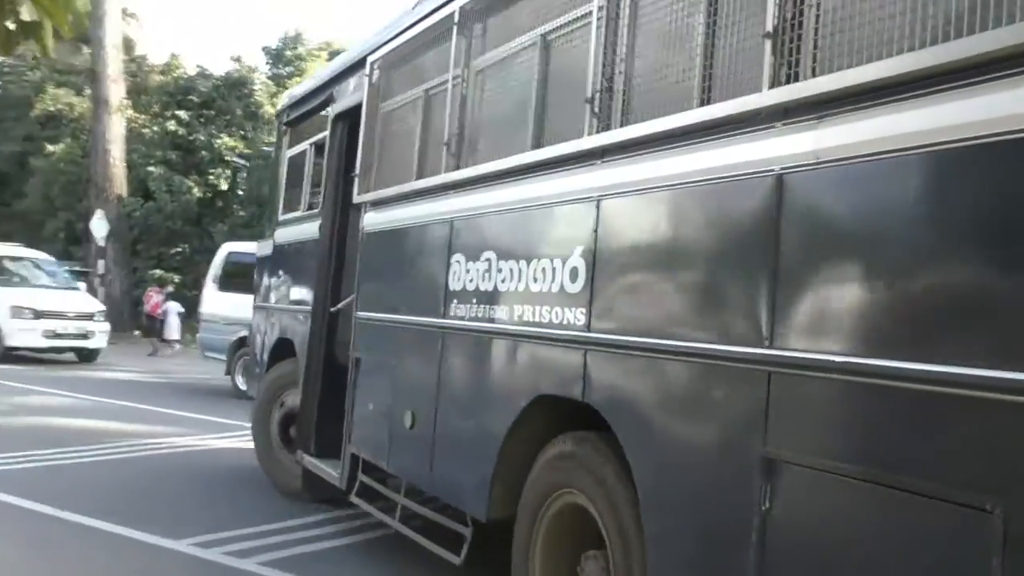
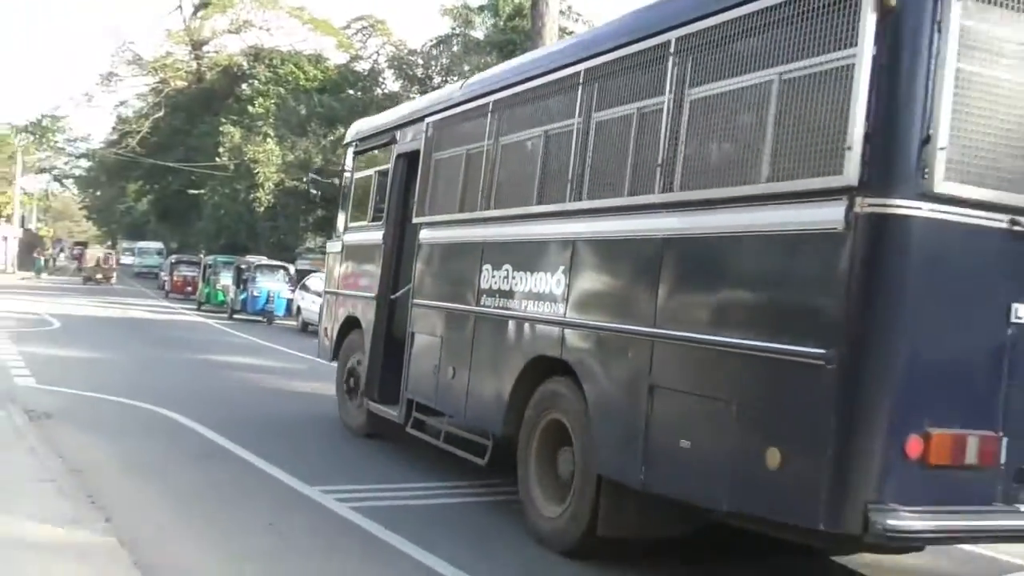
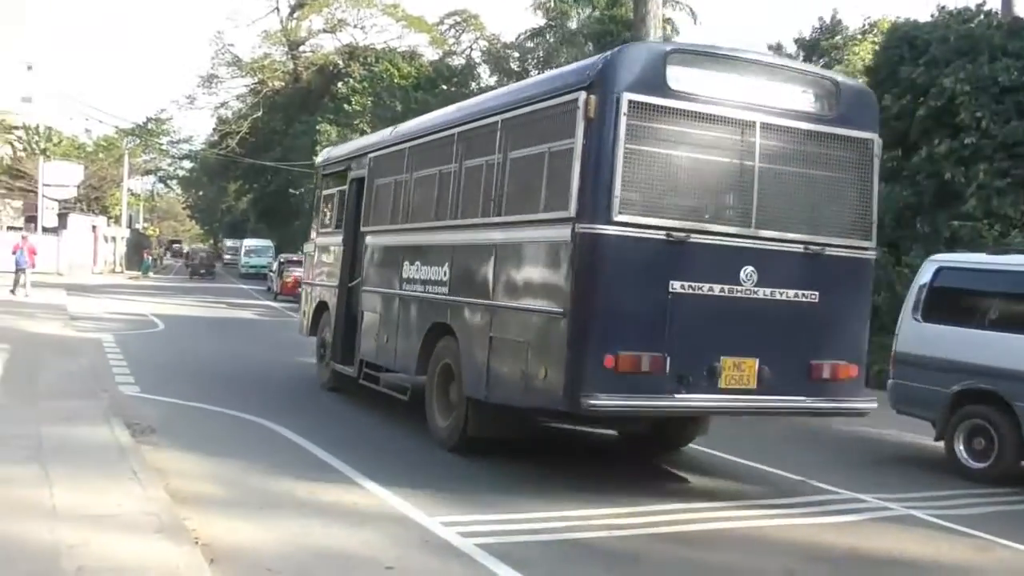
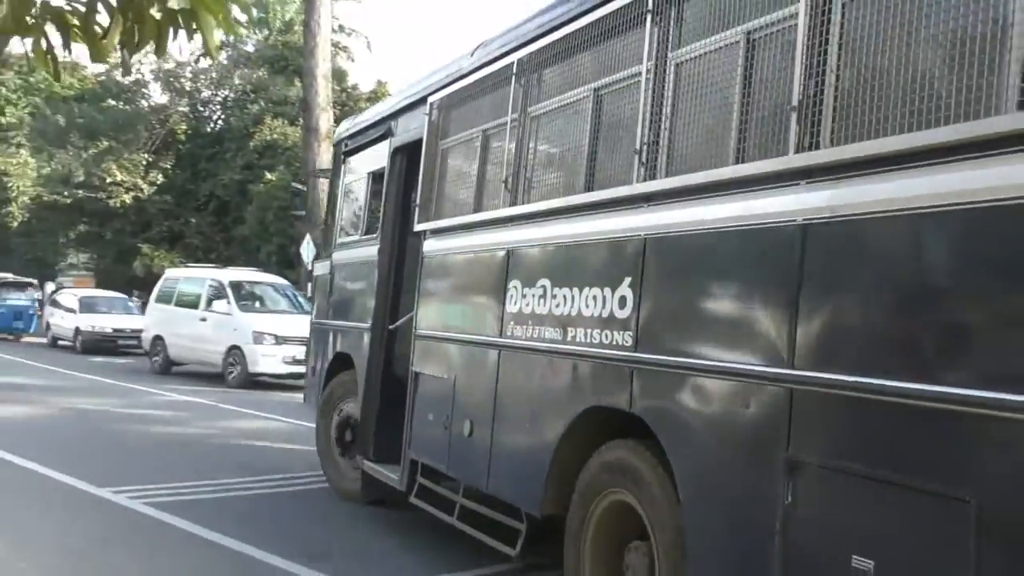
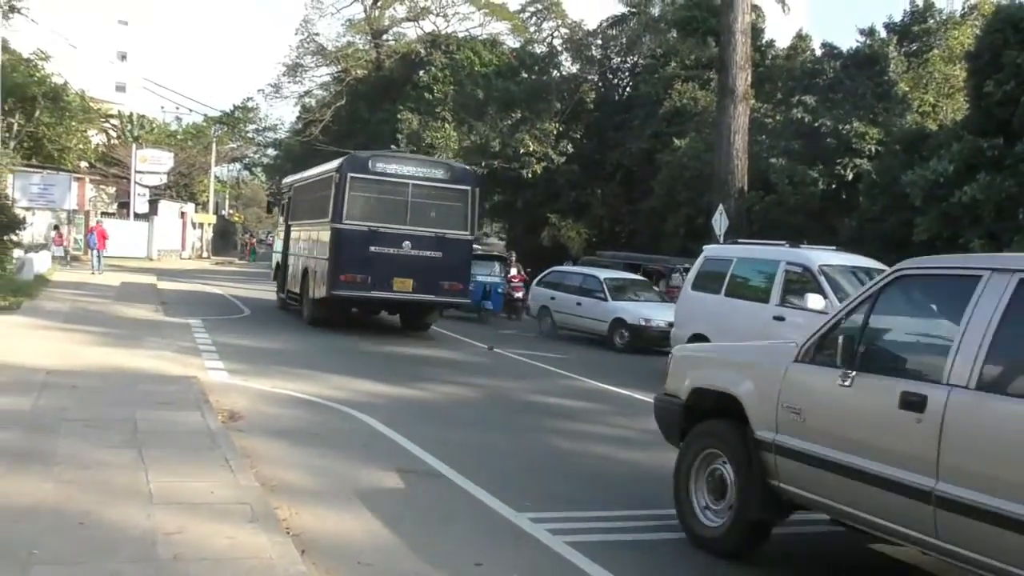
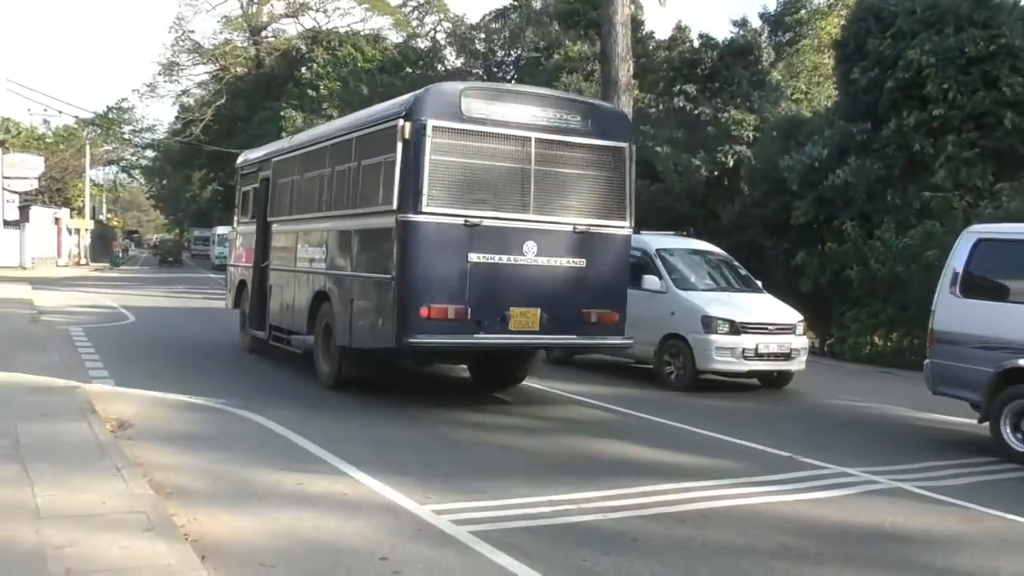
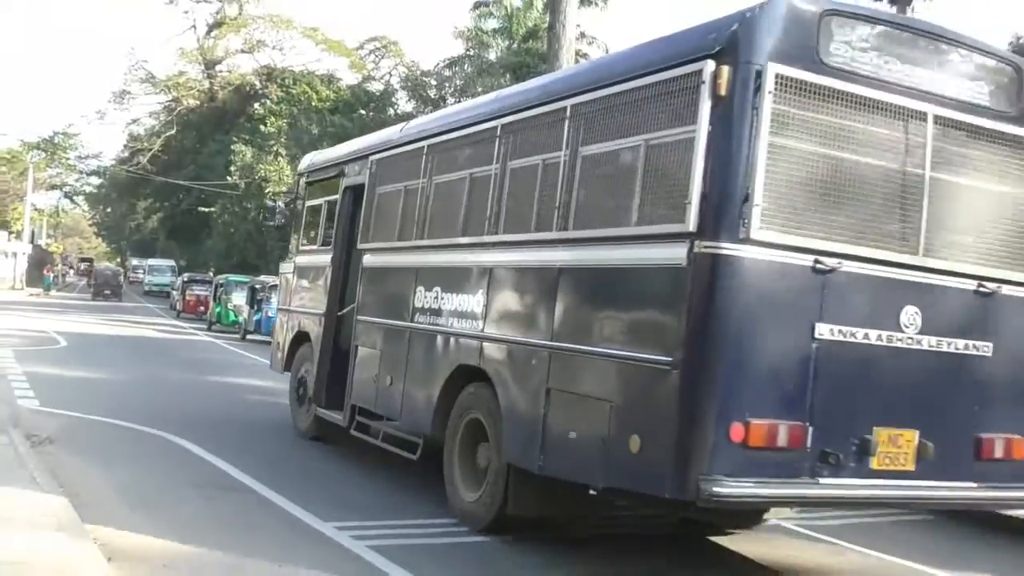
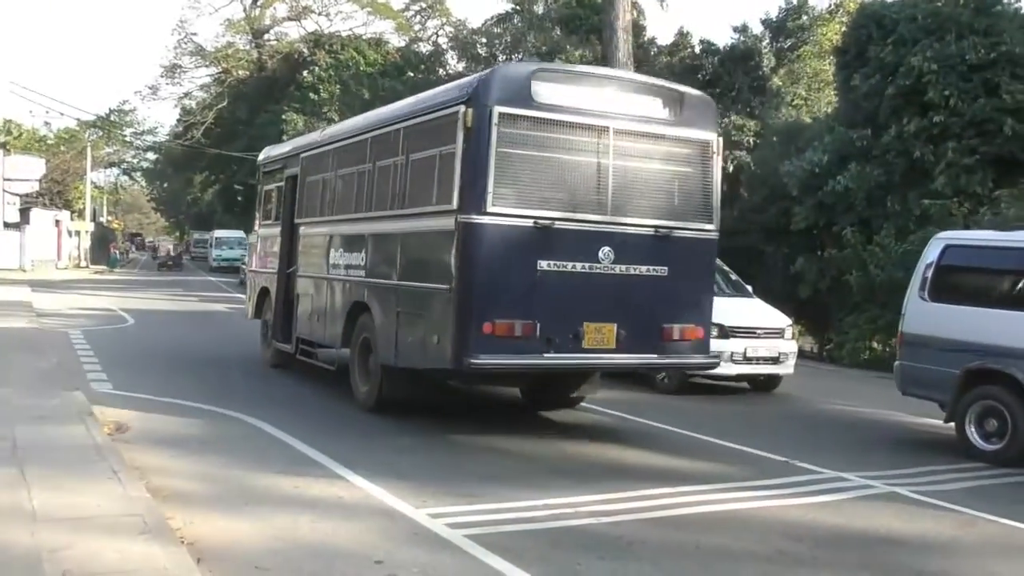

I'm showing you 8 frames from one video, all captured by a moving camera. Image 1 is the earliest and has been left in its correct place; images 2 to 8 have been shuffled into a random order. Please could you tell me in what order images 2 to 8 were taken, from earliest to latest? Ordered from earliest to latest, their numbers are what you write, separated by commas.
4, 2, 7, 3, 8, 6, 5
